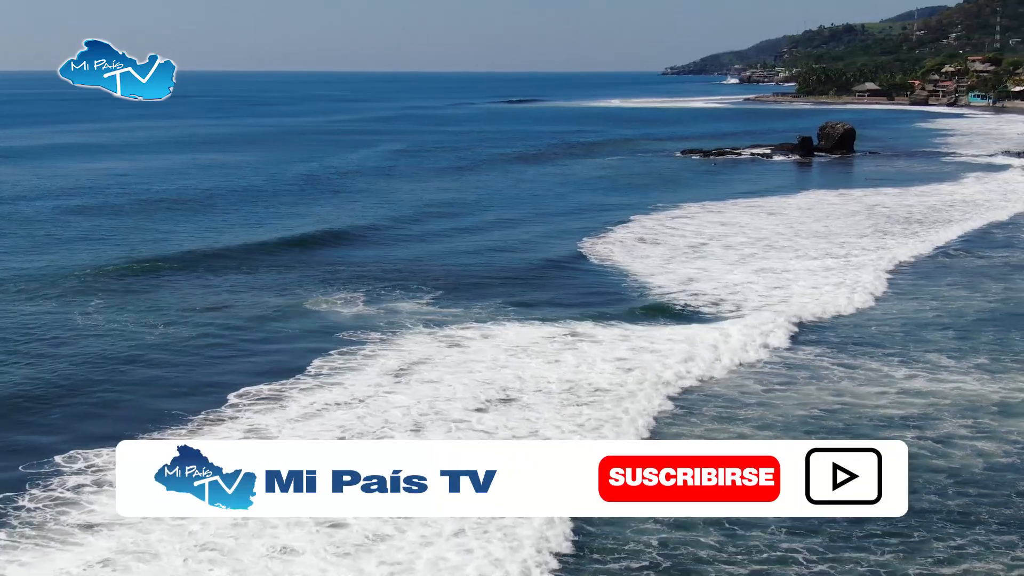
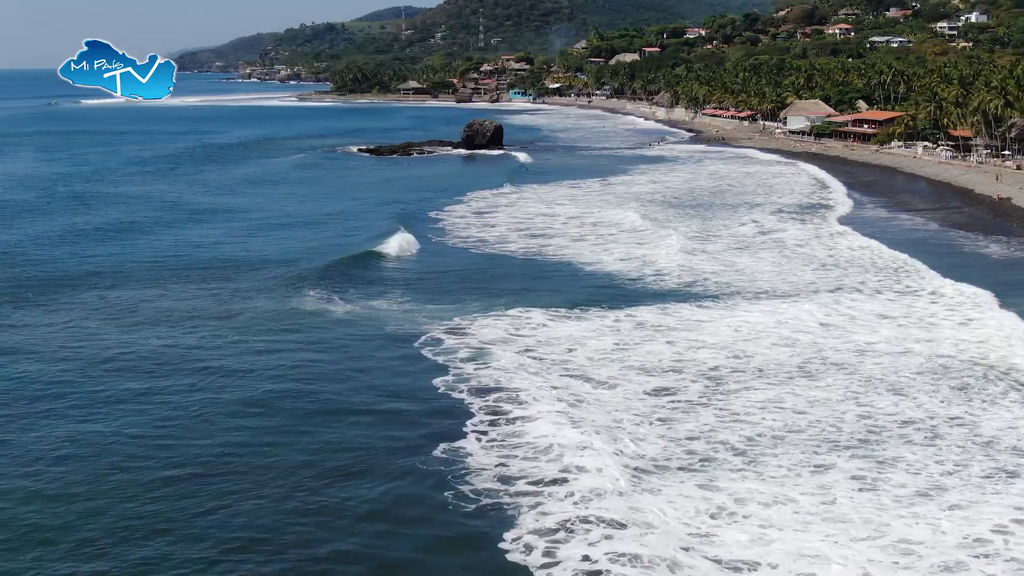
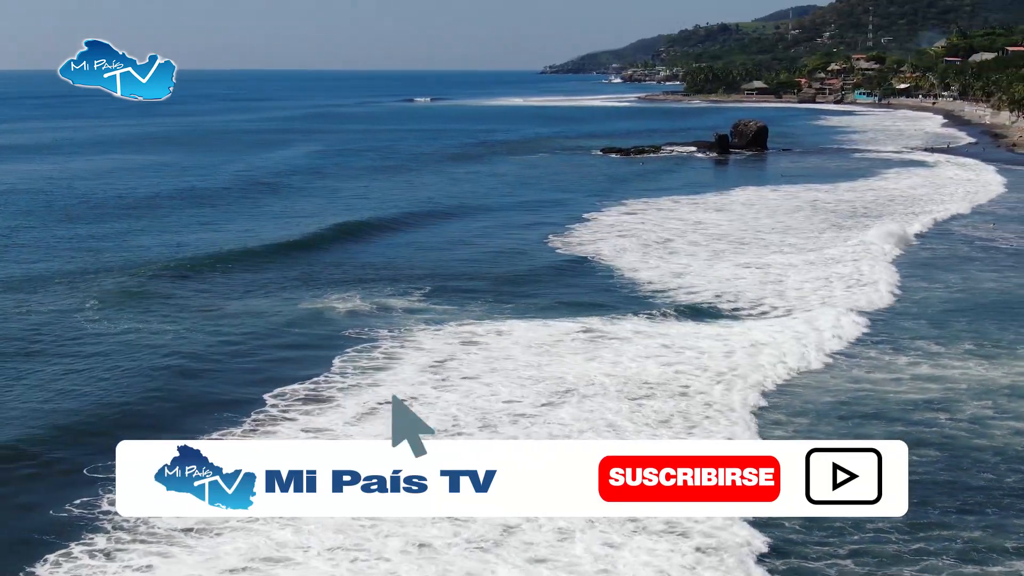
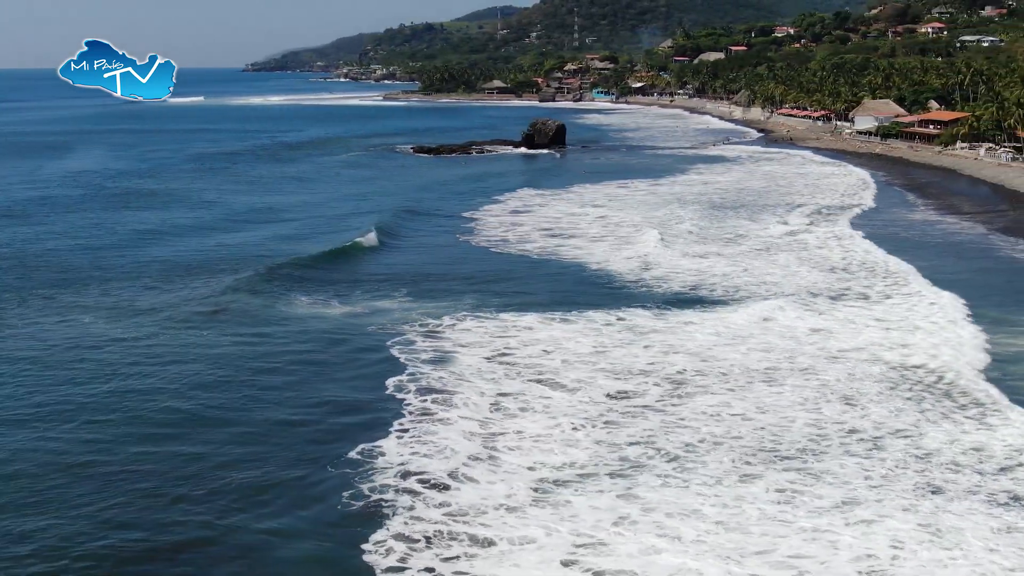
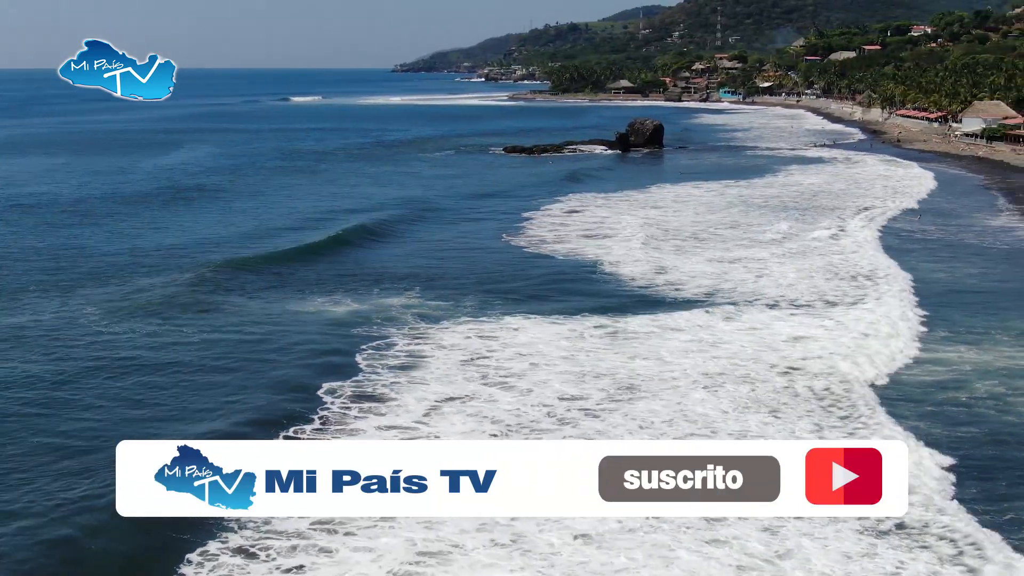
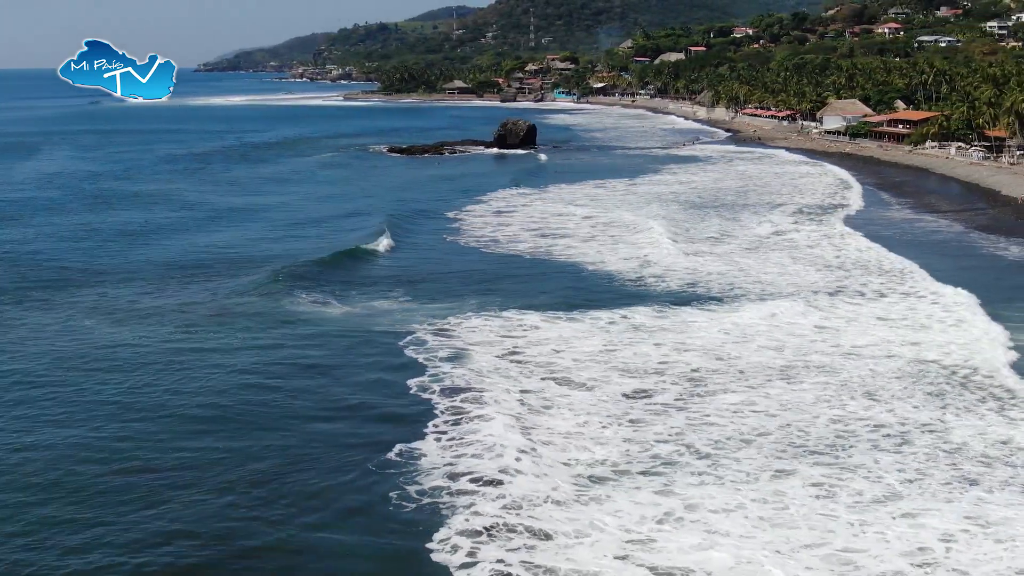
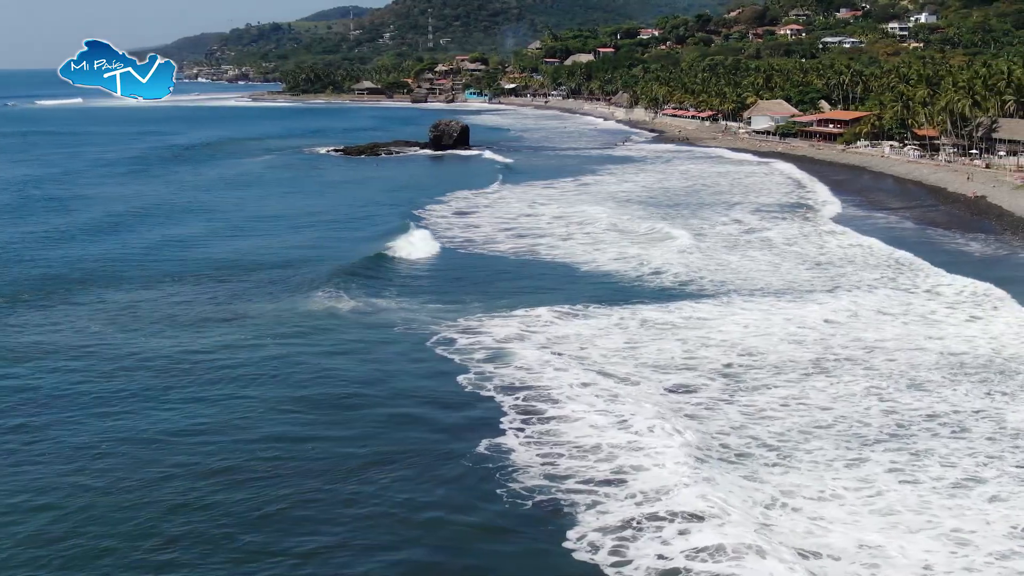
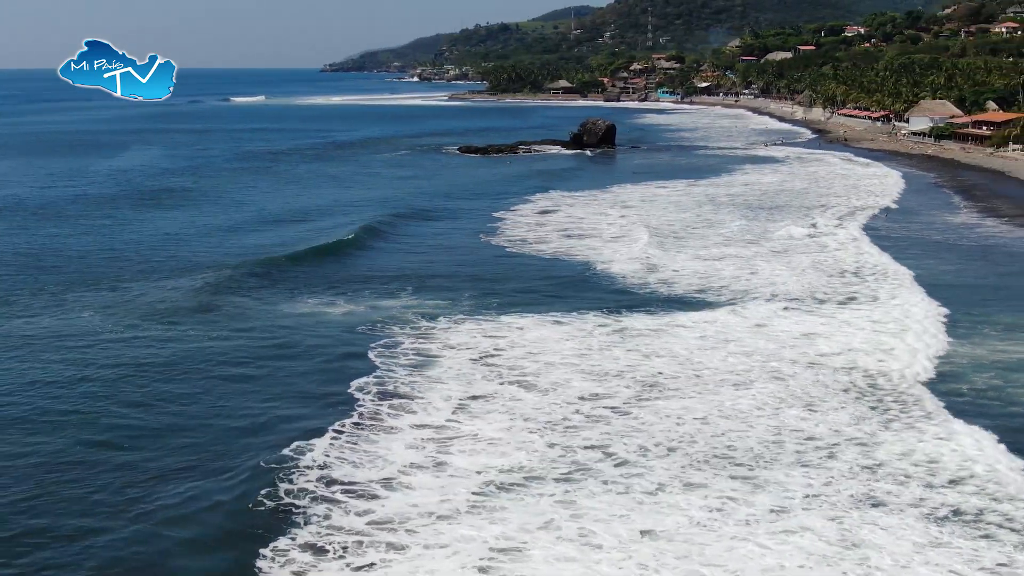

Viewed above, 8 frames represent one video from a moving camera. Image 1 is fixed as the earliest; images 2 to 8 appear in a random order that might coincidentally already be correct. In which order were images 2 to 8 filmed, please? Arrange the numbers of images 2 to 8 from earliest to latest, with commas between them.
3, 5, 8, 4, 6, 2, 7
